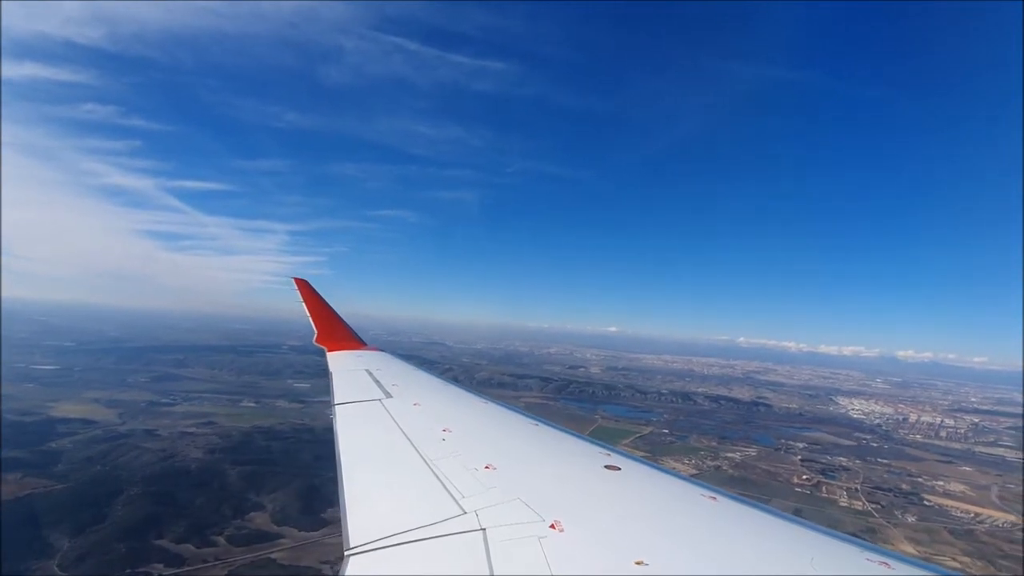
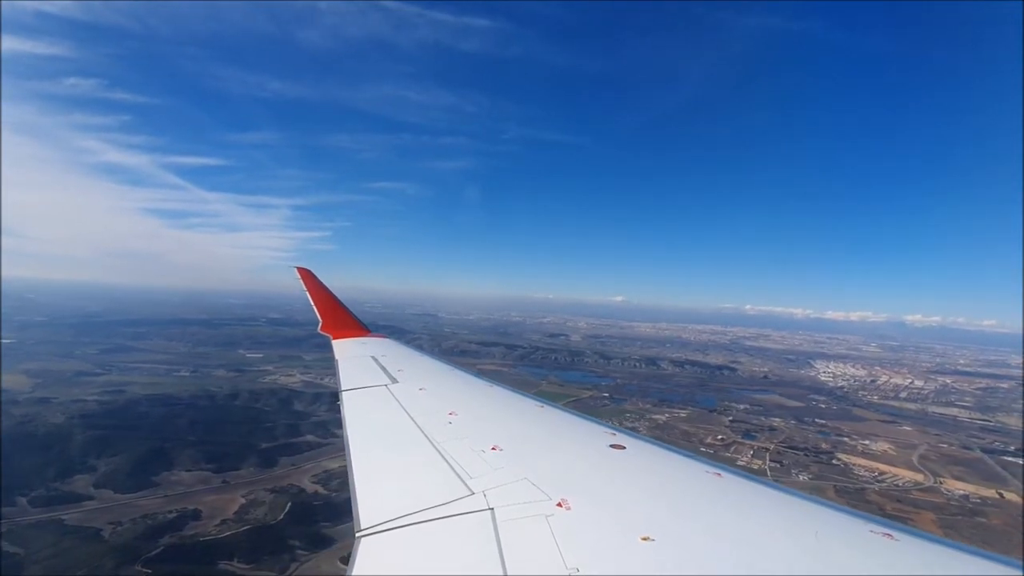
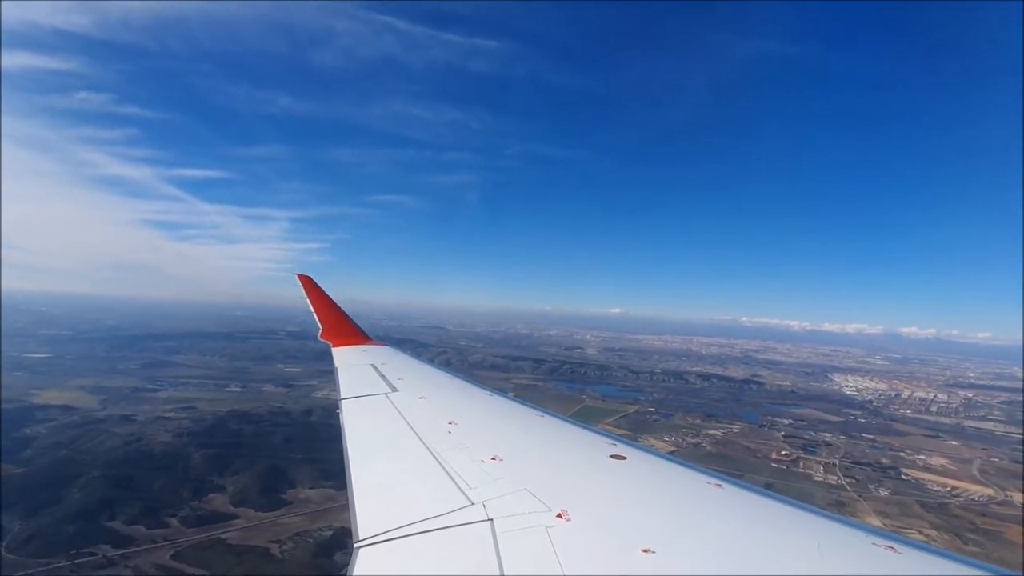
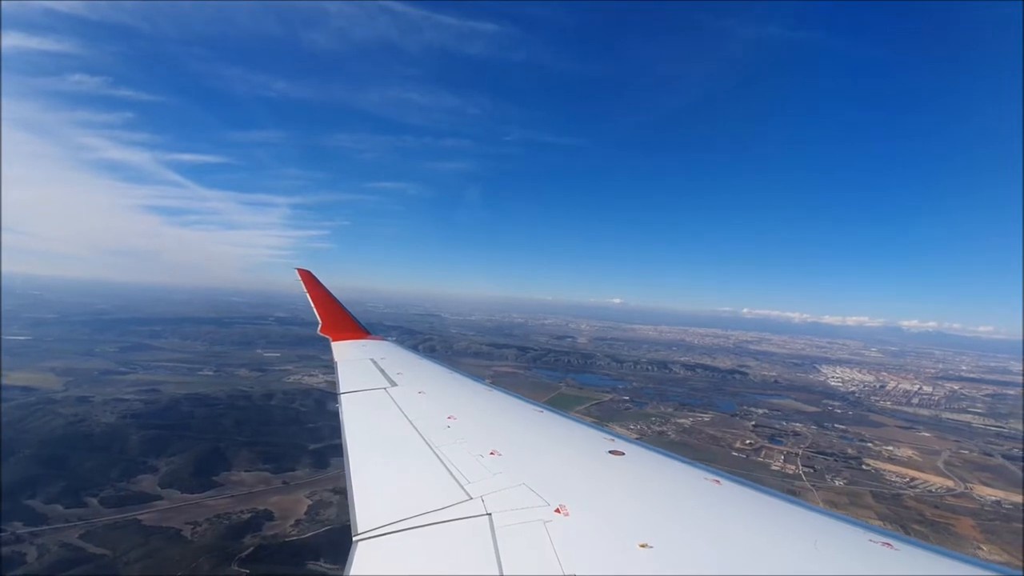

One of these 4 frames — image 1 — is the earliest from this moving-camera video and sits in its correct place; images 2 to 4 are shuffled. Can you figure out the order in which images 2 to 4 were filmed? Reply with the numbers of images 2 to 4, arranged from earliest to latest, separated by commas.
3, 4, 2
